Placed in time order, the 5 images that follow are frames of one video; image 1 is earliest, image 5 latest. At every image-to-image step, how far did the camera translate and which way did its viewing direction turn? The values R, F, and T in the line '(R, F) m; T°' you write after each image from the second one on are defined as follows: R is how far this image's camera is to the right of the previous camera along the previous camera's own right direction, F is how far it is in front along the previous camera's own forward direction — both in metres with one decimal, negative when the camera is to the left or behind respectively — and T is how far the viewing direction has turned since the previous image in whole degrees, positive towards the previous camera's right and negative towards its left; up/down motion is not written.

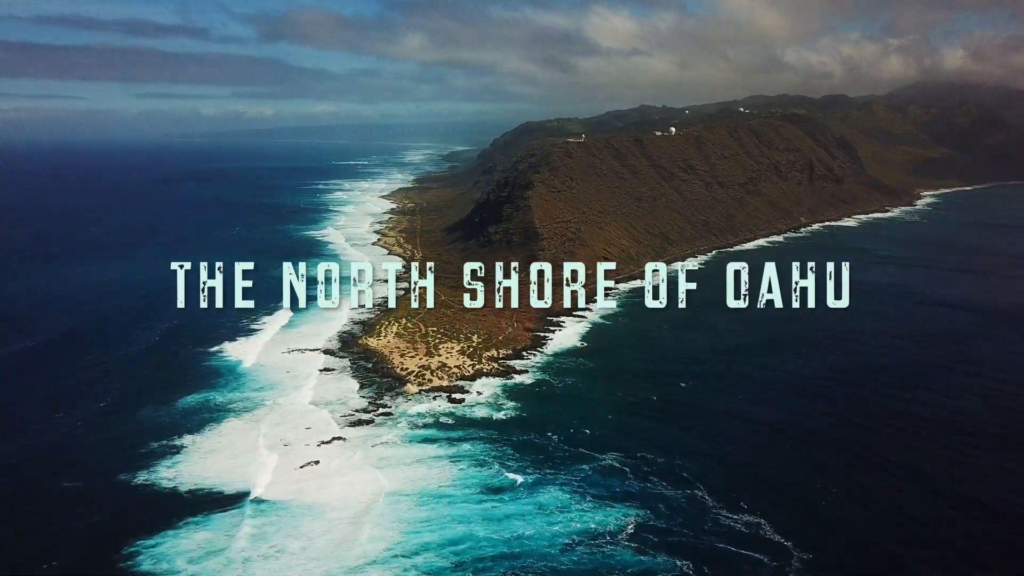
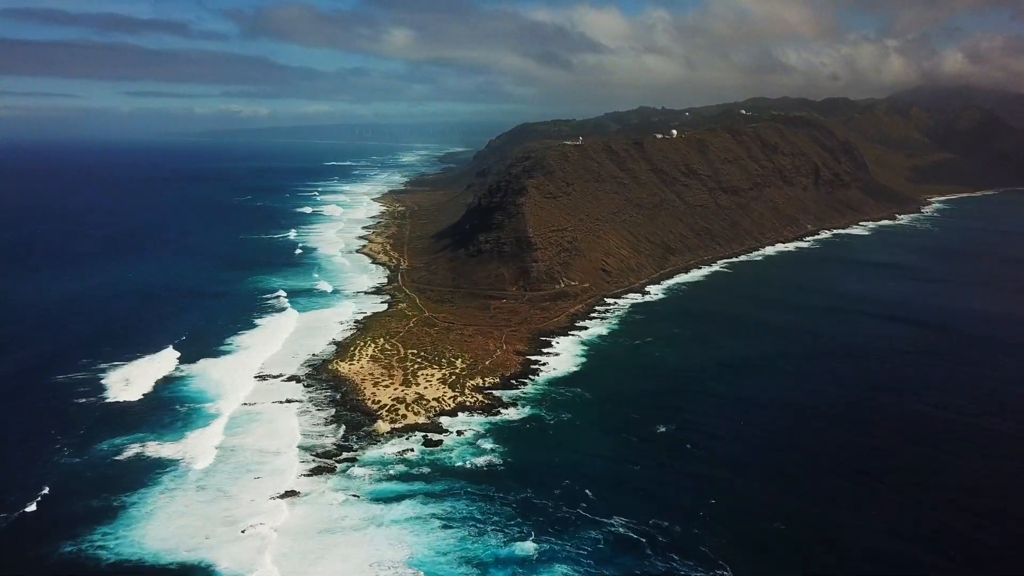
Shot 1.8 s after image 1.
(+0.8, +6.0) m; 0°
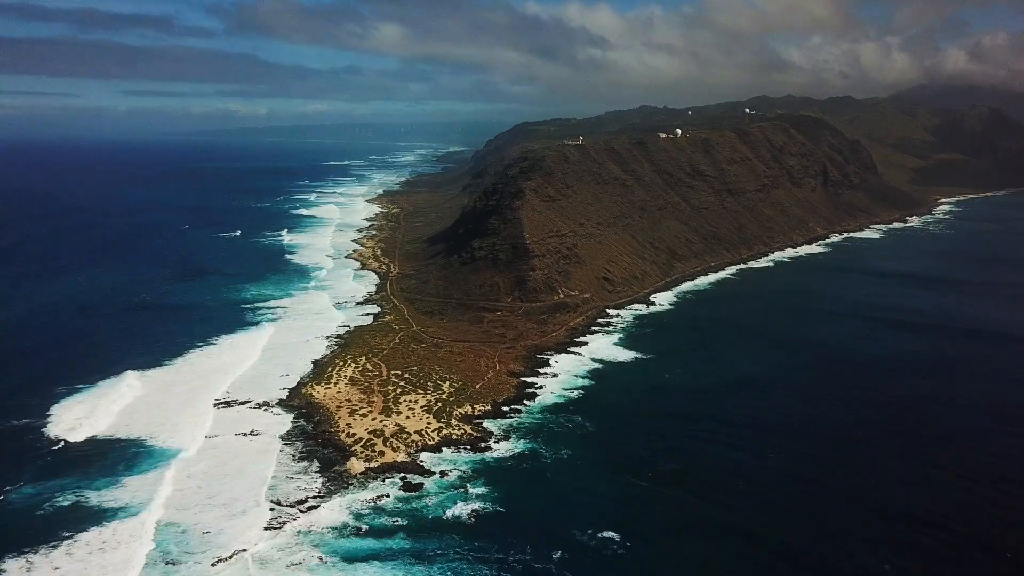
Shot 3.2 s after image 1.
(+0.6, +5.2) m; 0°
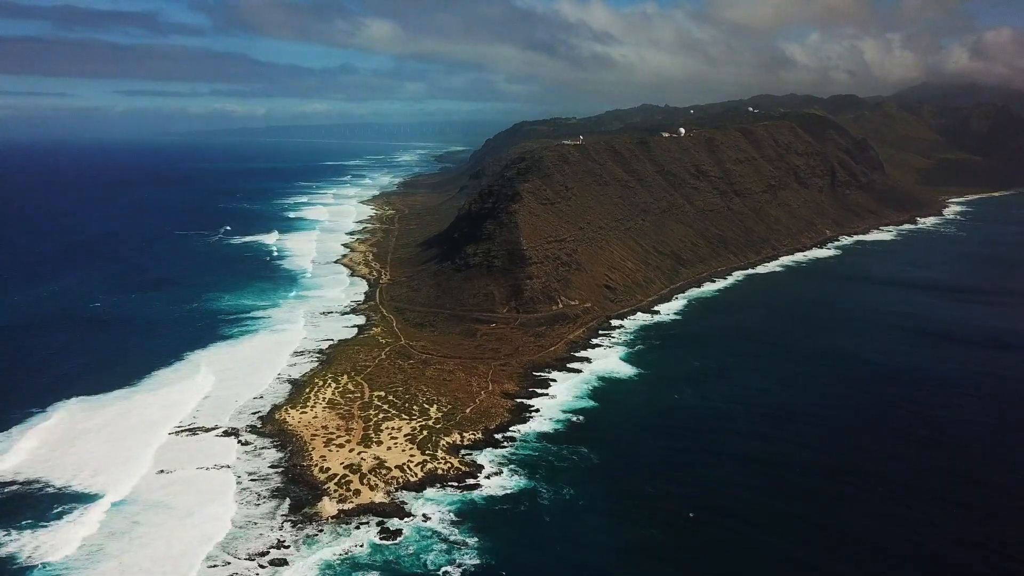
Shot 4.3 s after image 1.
(+0.5, +4.3) m; 0°
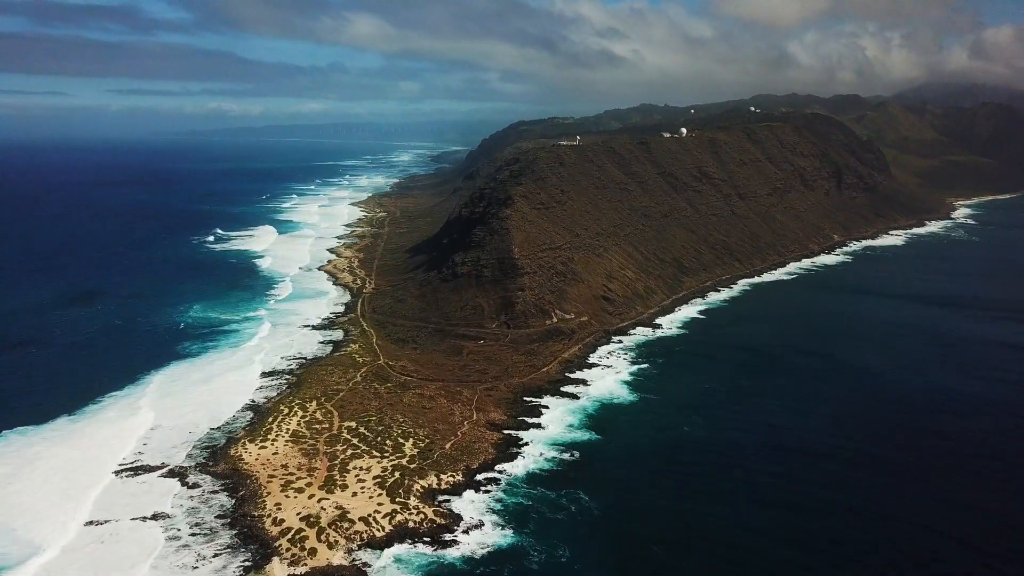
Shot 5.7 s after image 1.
(+0.8, +4.9) m; 0°
